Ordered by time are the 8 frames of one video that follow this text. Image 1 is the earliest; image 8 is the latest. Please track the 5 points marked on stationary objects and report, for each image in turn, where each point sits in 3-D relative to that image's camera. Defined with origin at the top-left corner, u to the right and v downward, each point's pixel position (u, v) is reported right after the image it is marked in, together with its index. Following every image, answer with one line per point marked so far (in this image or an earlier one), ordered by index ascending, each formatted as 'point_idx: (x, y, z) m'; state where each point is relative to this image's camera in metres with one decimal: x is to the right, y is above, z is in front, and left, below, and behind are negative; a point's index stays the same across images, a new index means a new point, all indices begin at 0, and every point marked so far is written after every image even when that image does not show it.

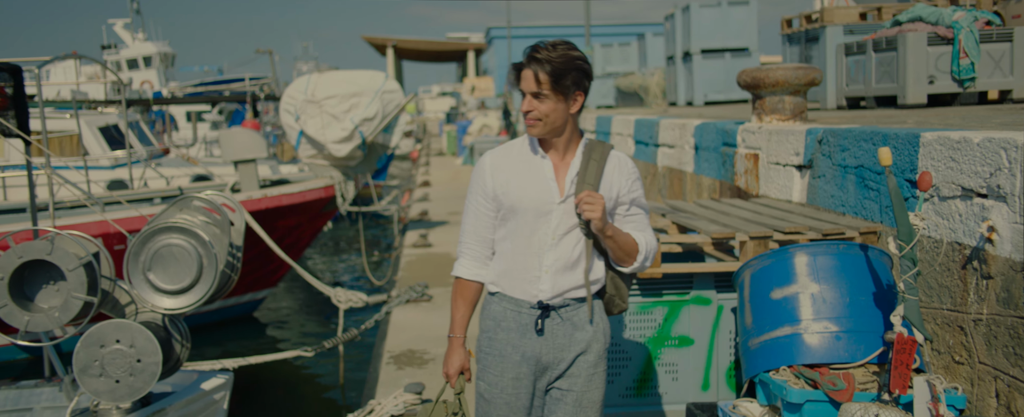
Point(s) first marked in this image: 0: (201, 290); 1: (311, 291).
0: (-1.7, -0.4, +3.6) m
1: (-2.8, -1.1, +9.3) m
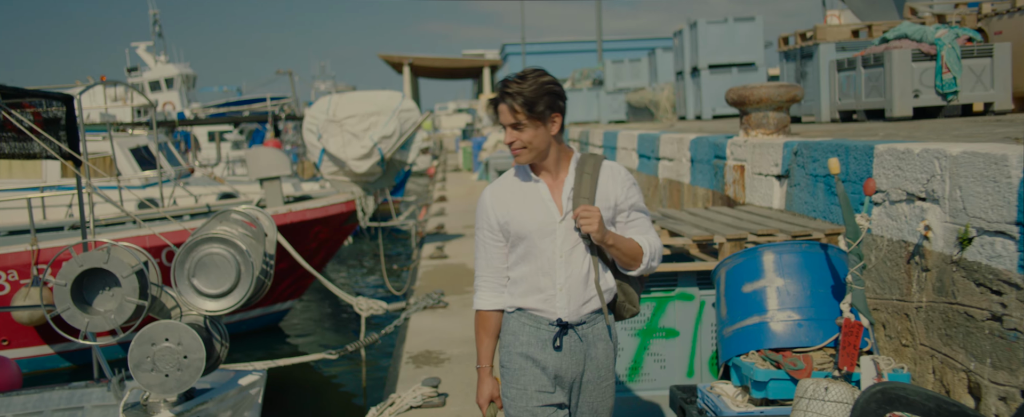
0: (-1.6, -0.5, +4.1) m
1: (-2.6, -1.4, +9.7) m
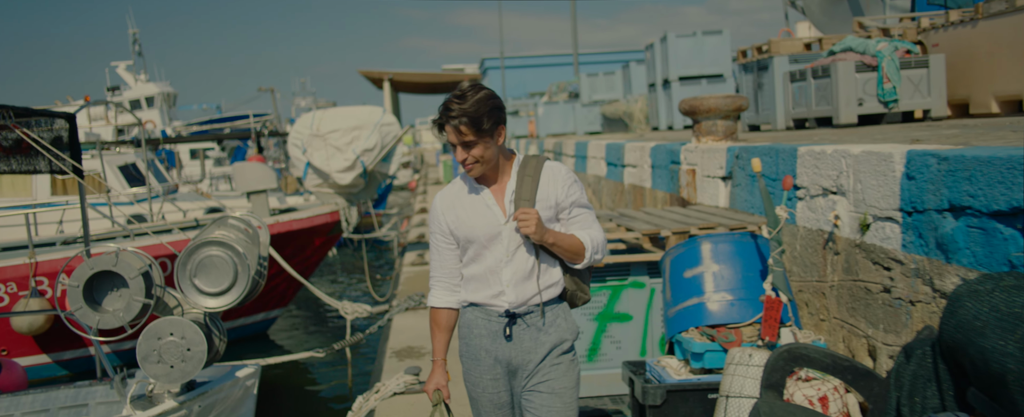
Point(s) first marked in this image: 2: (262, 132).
0: (-1.8, -0.5, +4.4) m
1: (-2.9, -1.5, +10.0) m
2: (-6.8, +2.1, +18.2) m
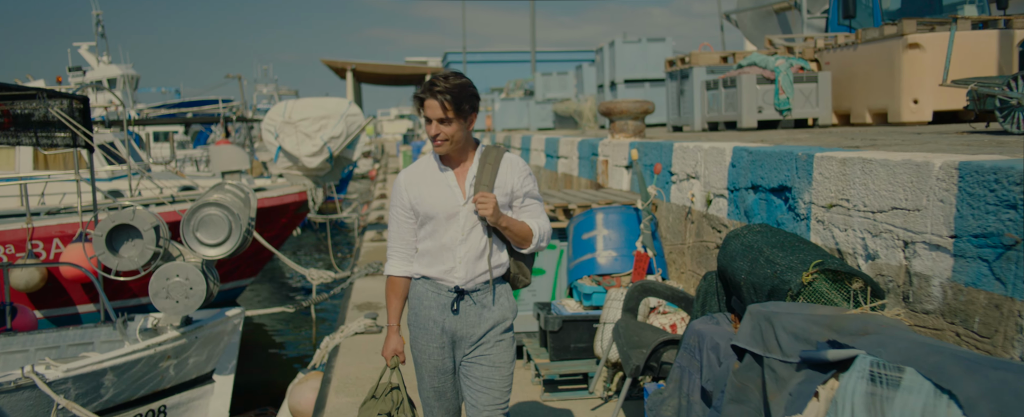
0: (-2.3, -0.3, +5.4) m
1: (-3.7, -1.2, +11.0) m
2: (-8.0, +2.6, +18.8) m
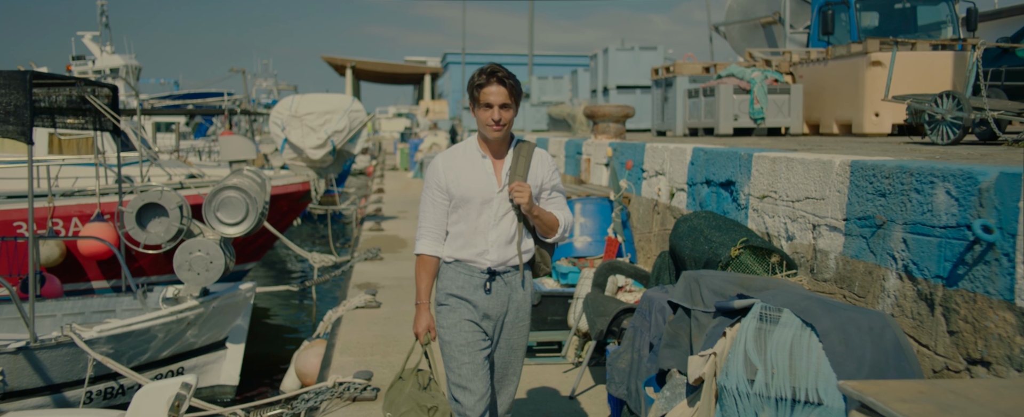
0: (-2.4, -0.1, +6.0) m
1: (-3.9, -1.0, +11.5) m
2: (-8.1, +2.9, +19.4) m
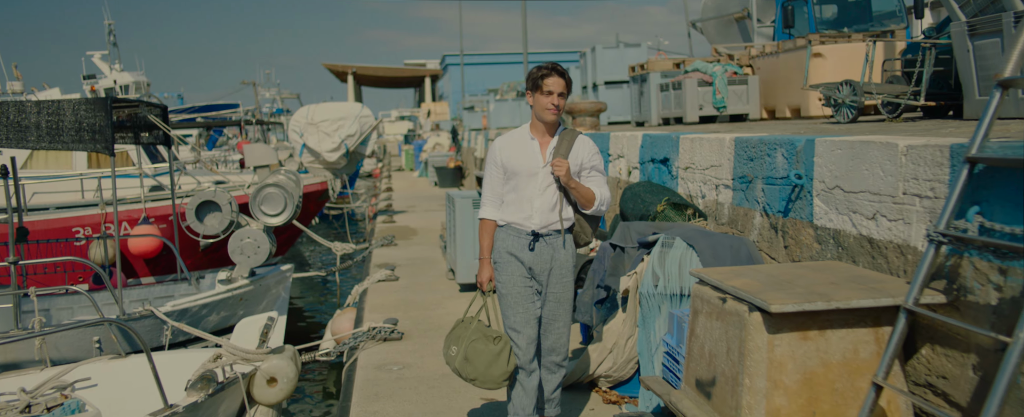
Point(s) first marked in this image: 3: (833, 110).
0: (-2.5, -0.1, +7.3) m
1: (-3.9, -1.0, +12.8) m
2: (-8.2, +2.8, +20.7) m
3: (+3.1, +0.9, +6.4) m
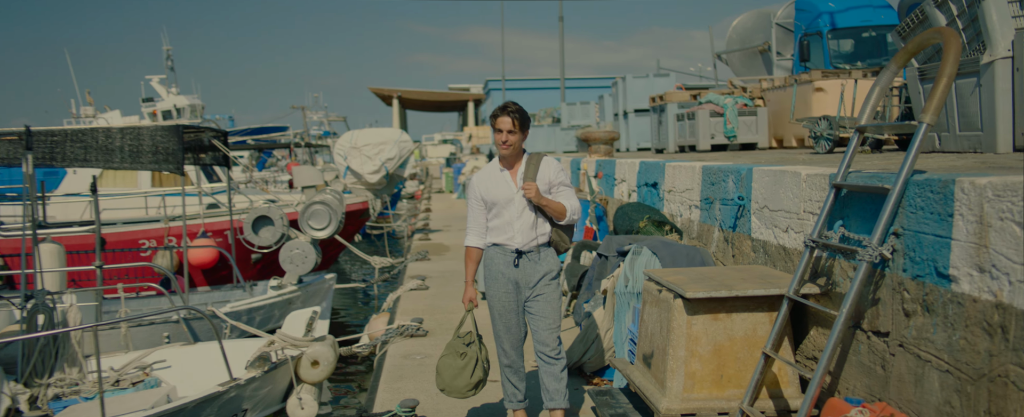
0: (-2.3, -0.2, +8.3) m
1: (-3.4, -1.4, +13.9) m
2: (-7.2, +2.2, +22.1) m
3: (+3.2, +0.7, +7.1) m
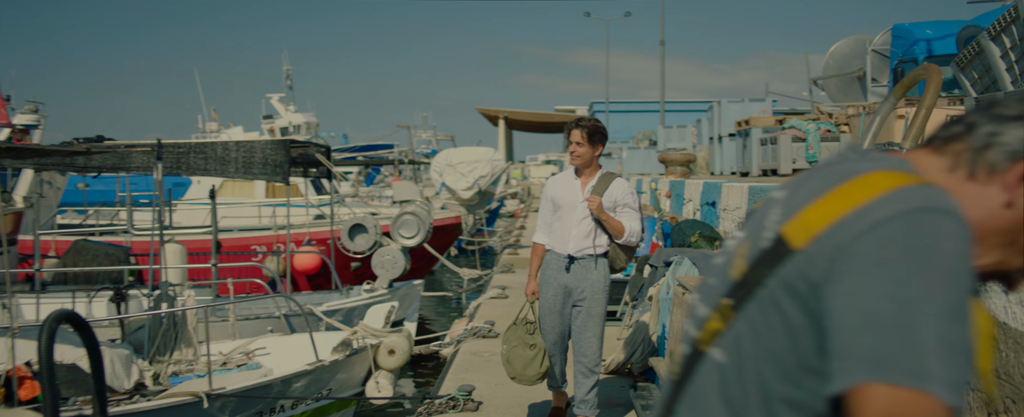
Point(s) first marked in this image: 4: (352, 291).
0: (-1.3, -0.4, +9.1) m
1: (-1.7, -1.6, +14.8) m
2: (-4.1, +1.7, +23.6) m
3: (+4.0, +0.4, +7.2) m
4: (-2.5, -1.2, +10.5) m
